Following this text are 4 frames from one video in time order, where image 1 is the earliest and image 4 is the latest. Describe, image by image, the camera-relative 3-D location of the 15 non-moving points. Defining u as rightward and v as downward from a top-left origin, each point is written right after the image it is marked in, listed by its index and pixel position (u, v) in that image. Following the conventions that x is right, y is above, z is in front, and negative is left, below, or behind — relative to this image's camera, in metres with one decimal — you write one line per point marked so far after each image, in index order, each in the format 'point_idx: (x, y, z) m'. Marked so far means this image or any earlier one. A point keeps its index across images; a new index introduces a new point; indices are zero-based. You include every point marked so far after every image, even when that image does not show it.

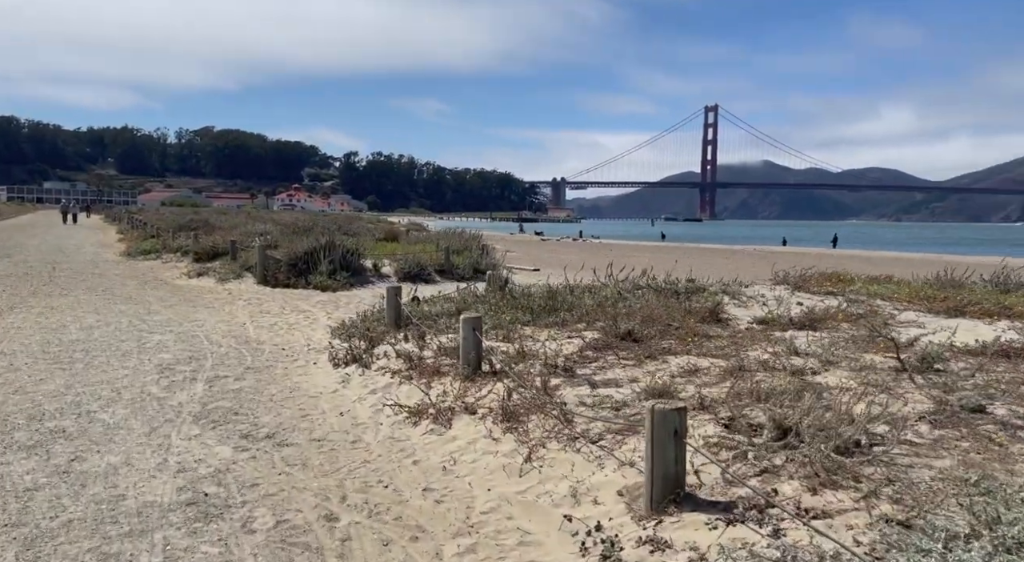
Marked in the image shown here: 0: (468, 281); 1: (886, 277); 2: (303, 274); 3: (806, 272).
0: (-1.1, 0.0, +18.9) m
1: (+4.3, 0.0, +8.7) m
2: (-4.6, +0.2, +16.8) m
3: (+3.7, +0.1, +9.3) m
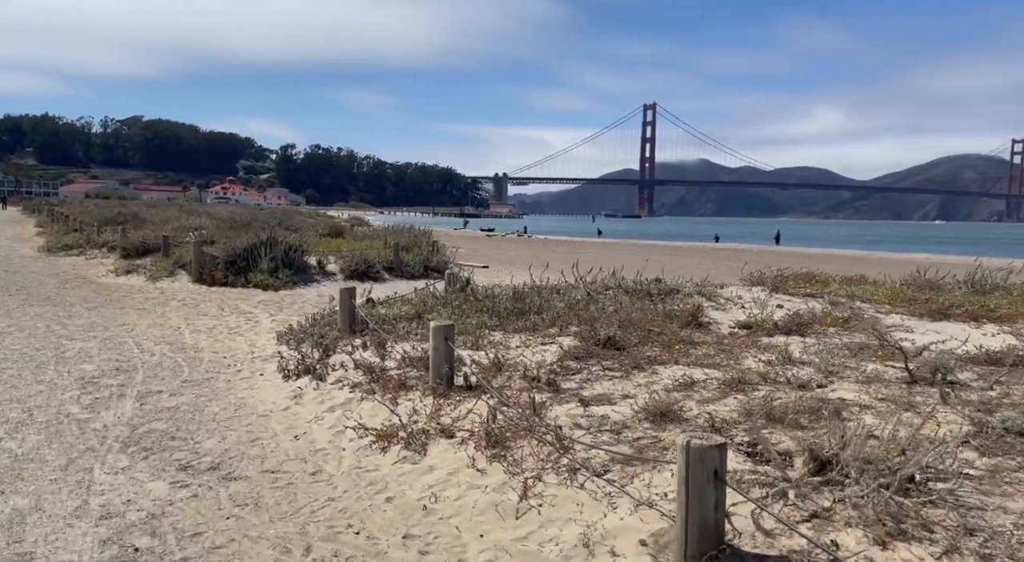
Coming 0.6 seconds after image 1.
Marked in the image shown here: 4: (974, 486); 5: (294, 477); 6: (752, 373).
0: (-2.3, +0.1, +18.2) m
1: (+3.9, 0.0, +8.5) m
2: (-5.7, +0.2, +15.8) m
3: (+3.2, +0.1, +9.0) m
4: (+1.8, -0.8, +3.0) m
5: (-1.2, -1.1, +4.1) m
6: (+1.7, -0.6, +5.2) m
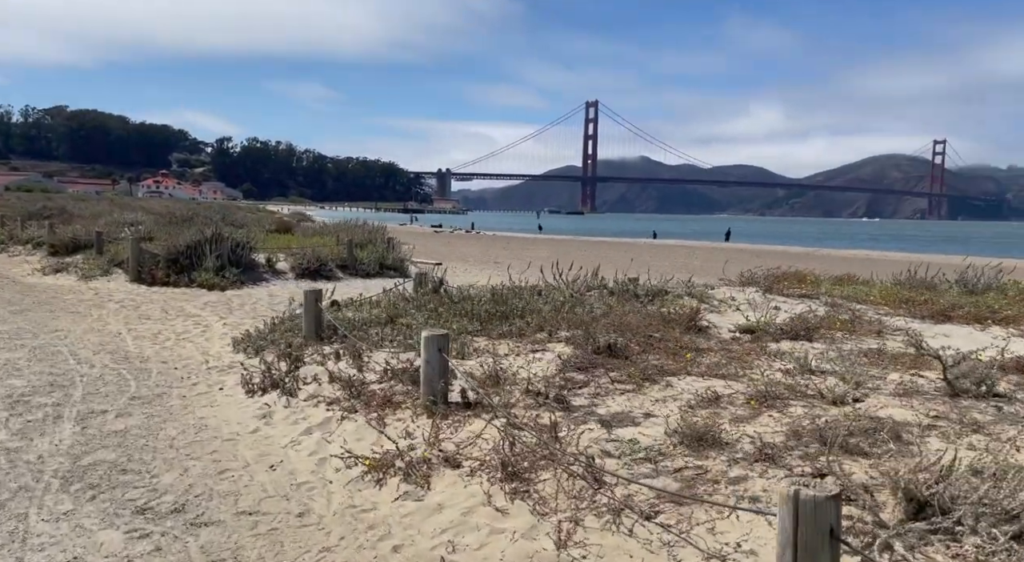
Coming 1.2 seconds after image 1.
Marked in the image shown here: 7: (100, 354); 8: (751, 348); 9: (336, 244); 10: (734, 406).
0: (-3.3, +0.1, +17.5) m
1: (+3.7, 0.0, +8.2) m
2: (-6.4, +0.2, +14.8) m
3: (+2.9, +0.1, +8.7) m
4: (+2.0, -0.8, +2.6) m
5: (-1.1, -1.1, +3.5) m
6: (+1.7, -0.7, +4.8) m
7: (-4.0, -0.7, +7.4) m
8: (+1.9, -0.5, +5.9) m
9: (-4.3, +0.9, +18.3) m
10: (+1.3, -0.7, +4.3) m
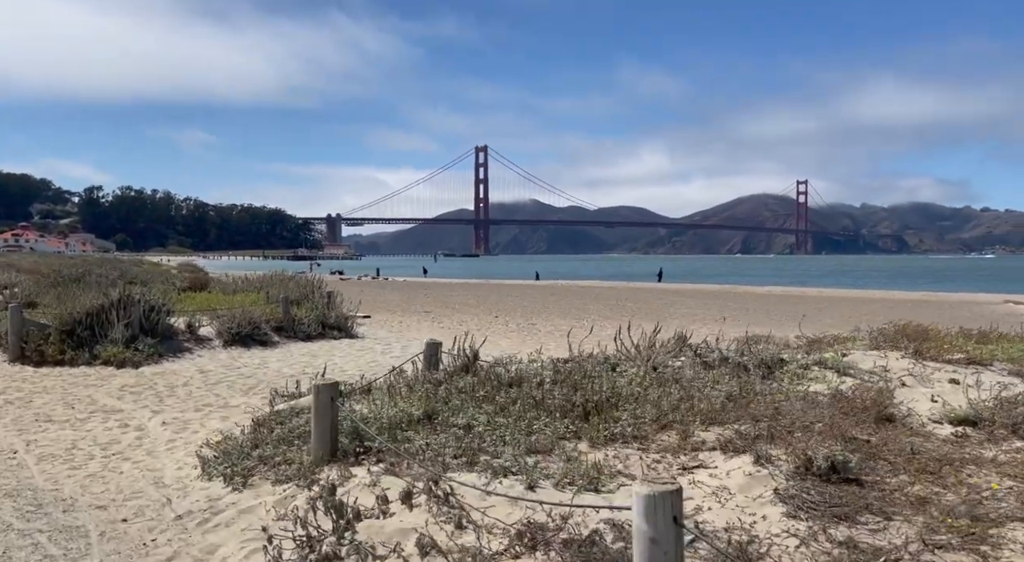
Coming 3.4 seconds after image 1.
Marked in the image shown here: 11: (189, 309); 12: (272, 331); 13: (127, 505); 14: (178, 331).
0: (-3.9, -1.2, +14.9) m
1: (+4.2, -0.5, +6.7) m
2: (-6.7, -1.0, +11.8) m
3: (+3.4, -0.5, +7.1) m
4: (+3.4, -1.1, +0.9) m
5: (+0.2, -1.5, +1.3) m
6: (+2.7, -1.0, +3.0) m
7: (-3.3, -1.4, +4.8) m
8: (+2.8, -0.9, +4.1) m
9: (-5.1, -0.5, +15.6) m
10: (+2.4, -1.1, +2.5) m
11: (-6.3, -0.5, +14.7) m
12: (-4.5, -1.0, +14.2) m
13: (-2.5, -1.4, +4.9) m
14: (-6.0, -0.9, +13.4) m
